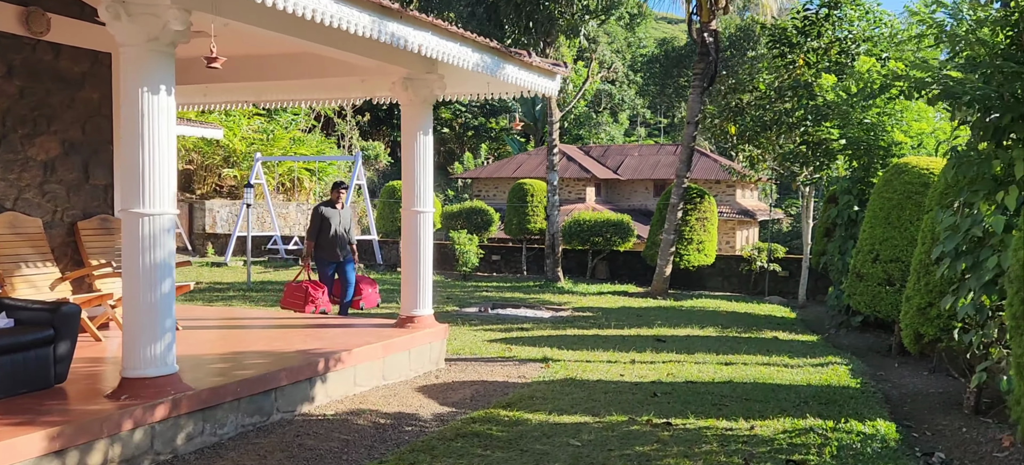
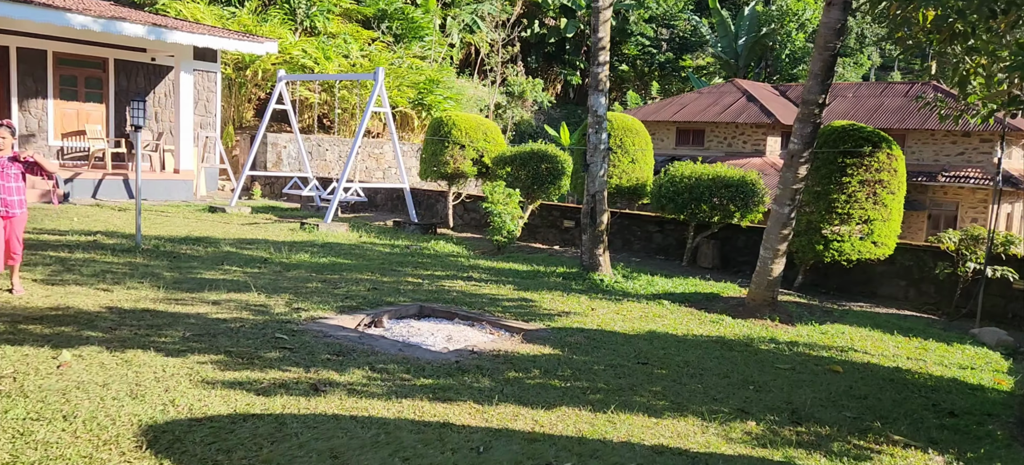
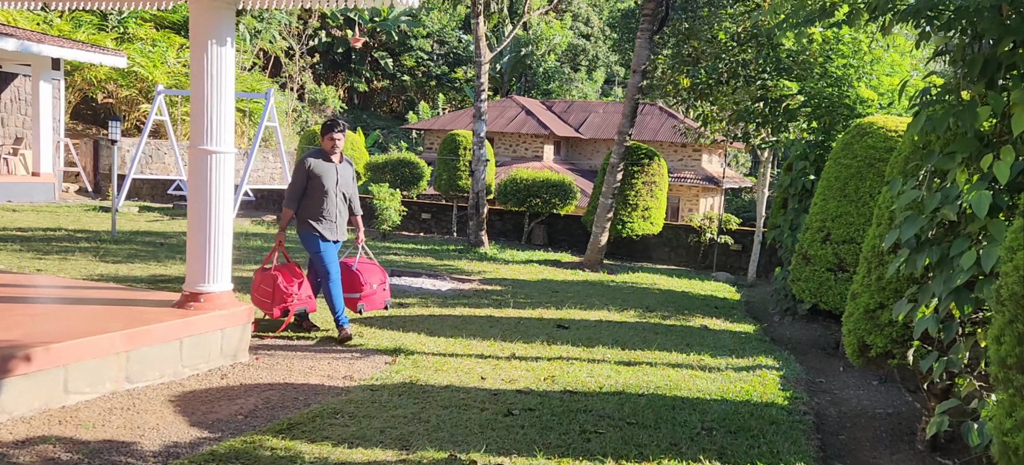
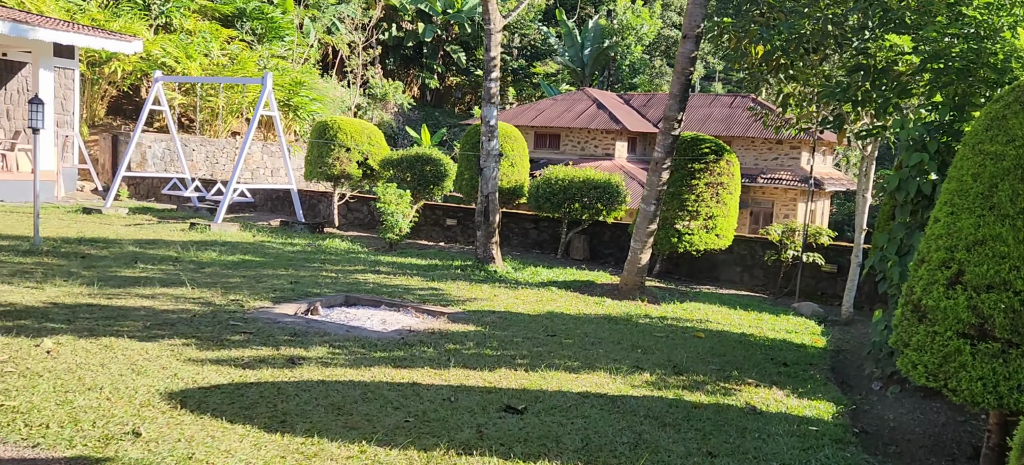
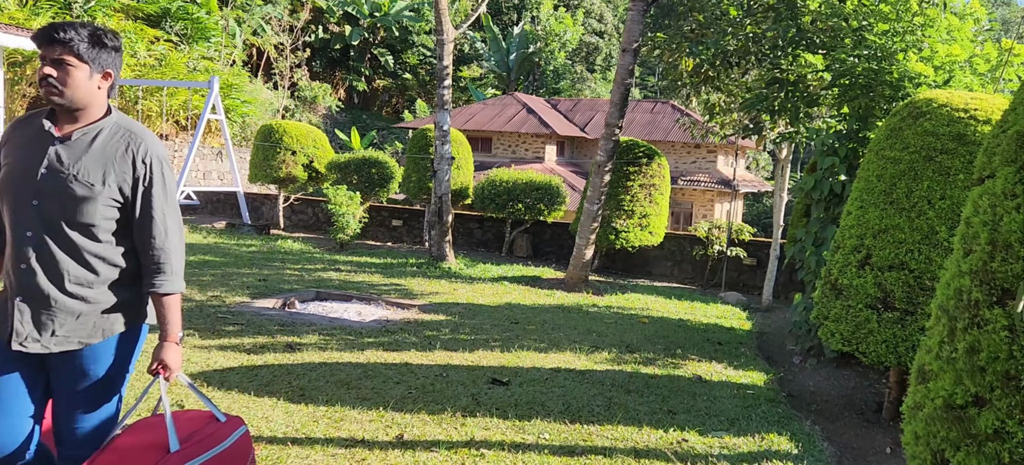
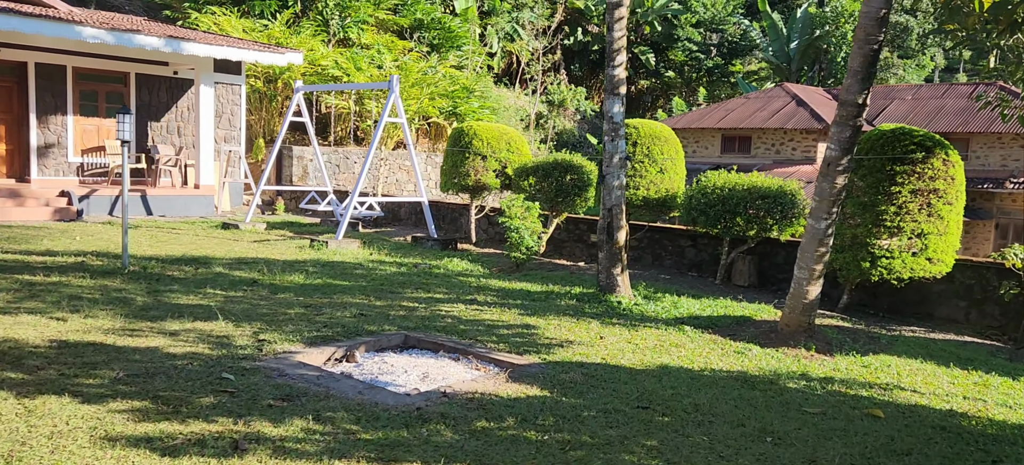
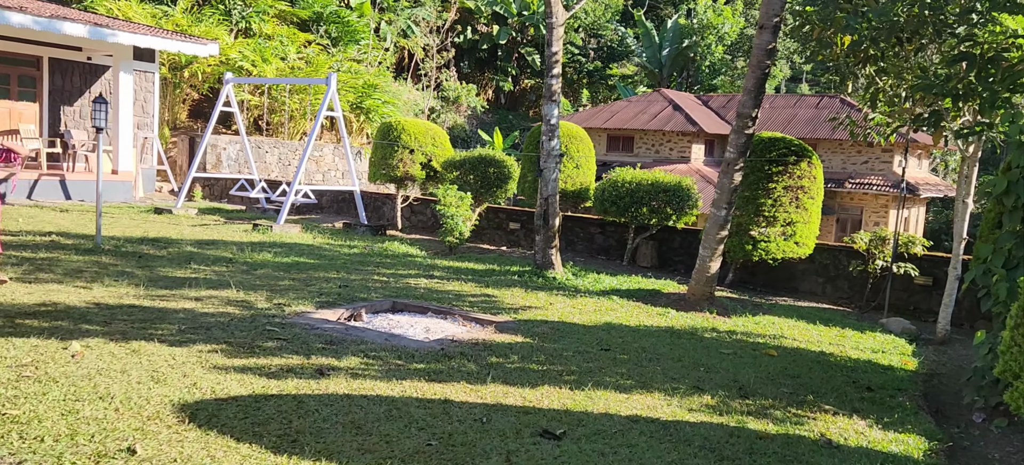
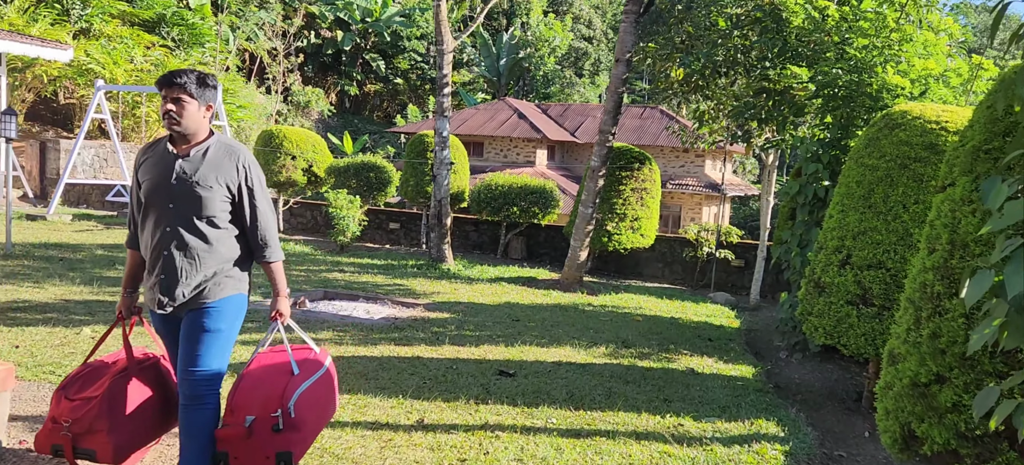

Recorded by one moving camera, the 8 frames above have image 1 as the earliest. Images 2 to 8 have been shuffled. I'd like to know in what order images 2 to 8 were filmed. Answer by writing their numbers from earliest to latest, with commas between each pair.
3, 8, 5, 4, 7, 2, 6
